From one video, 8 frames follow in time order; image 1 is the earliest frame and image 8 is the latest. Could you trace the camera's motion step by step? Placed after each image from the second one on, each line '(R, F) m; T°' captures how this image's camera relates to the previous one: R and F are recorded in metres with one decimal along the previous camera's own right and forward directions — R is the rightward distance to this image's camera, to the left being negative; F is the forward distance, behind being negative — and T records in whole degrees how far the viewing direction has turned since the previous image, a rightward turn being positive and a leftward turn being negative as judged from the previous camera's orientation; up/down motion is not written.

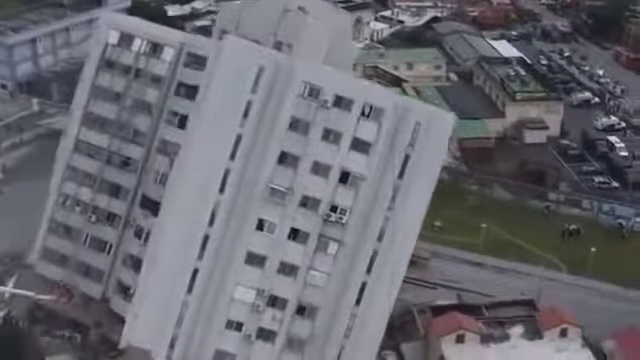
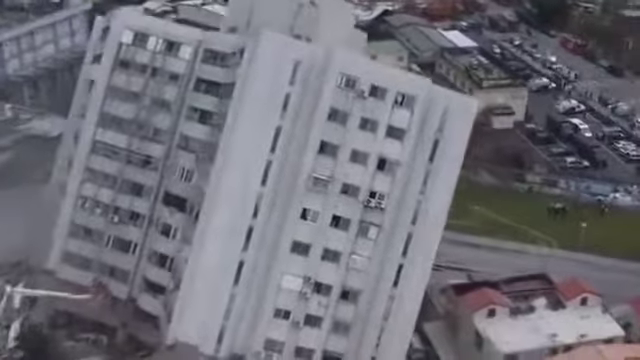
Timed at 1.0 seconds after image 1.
(-4.7, -0.7) m; +6°
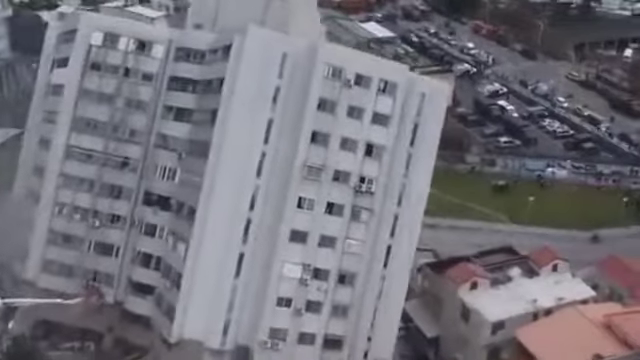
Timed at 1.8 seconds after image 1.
(-4.0, -0.6) m; +7°
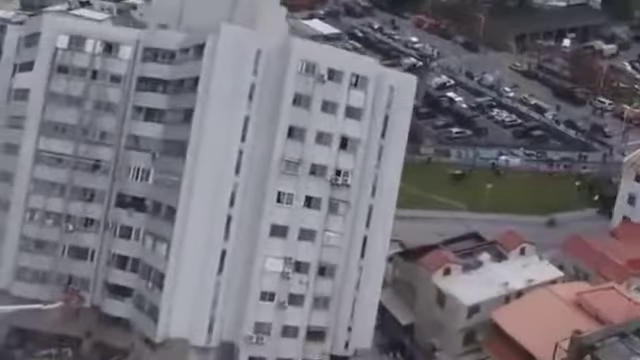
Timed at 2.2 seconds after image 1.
(-1.7, -0.4) m; +4°
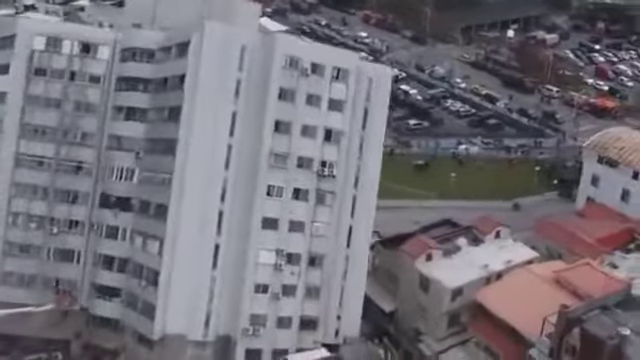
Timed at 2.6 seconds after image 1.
(-2.2, -0.6) m; +5°
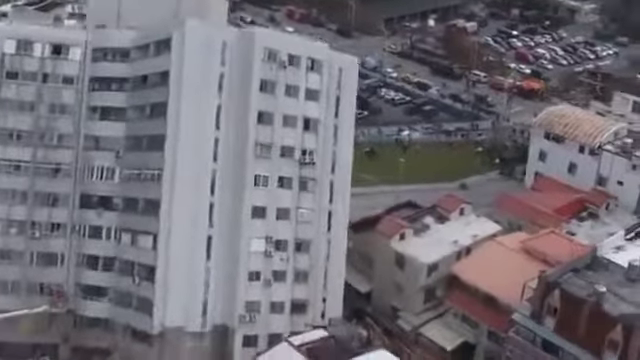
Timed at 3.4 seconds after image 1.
(-3.4, -1.0) m; +7°
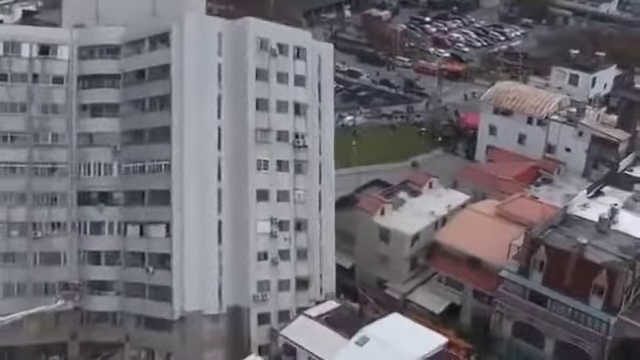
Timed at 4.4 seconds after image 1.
(-5.1, -1.5) m; +8°
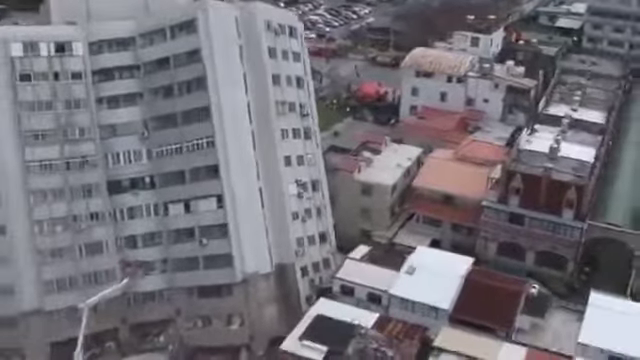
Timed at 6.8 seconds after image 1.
(-11.6, -2.7) m; +15°
